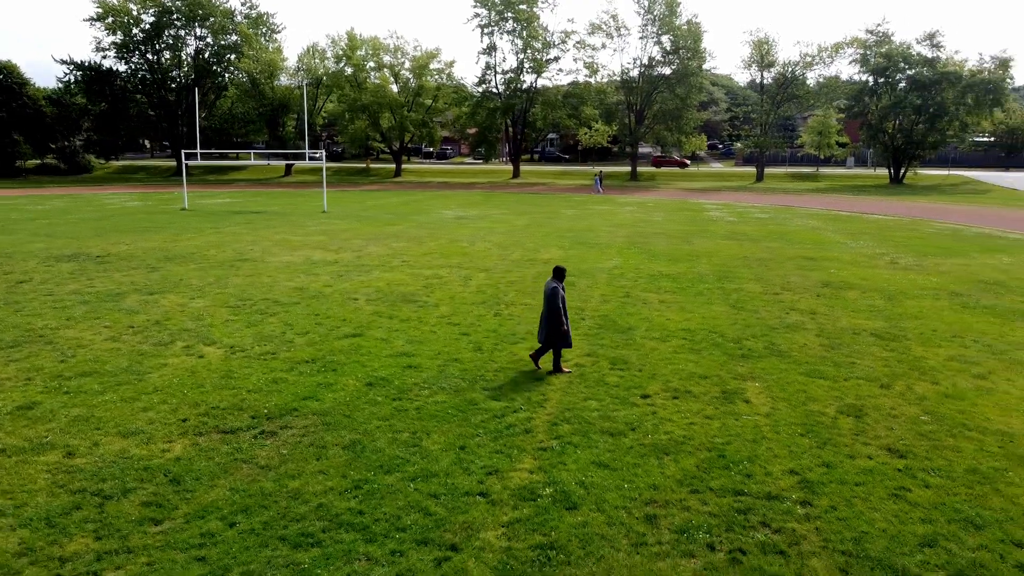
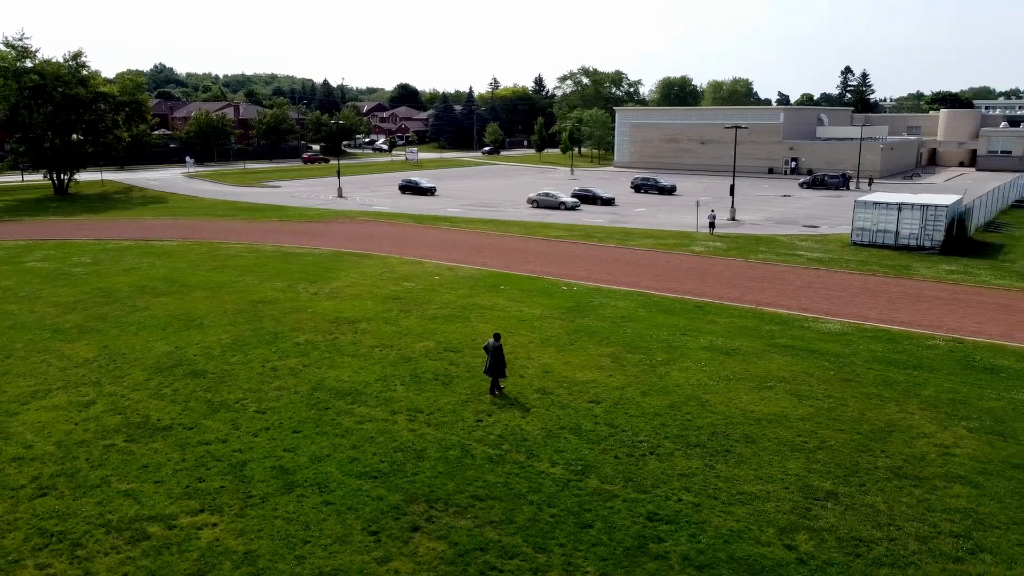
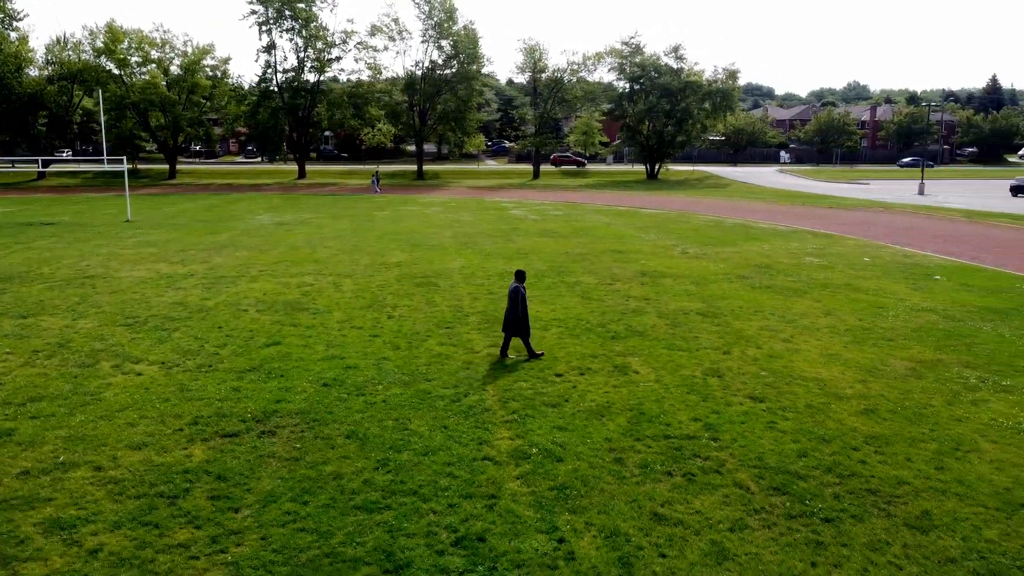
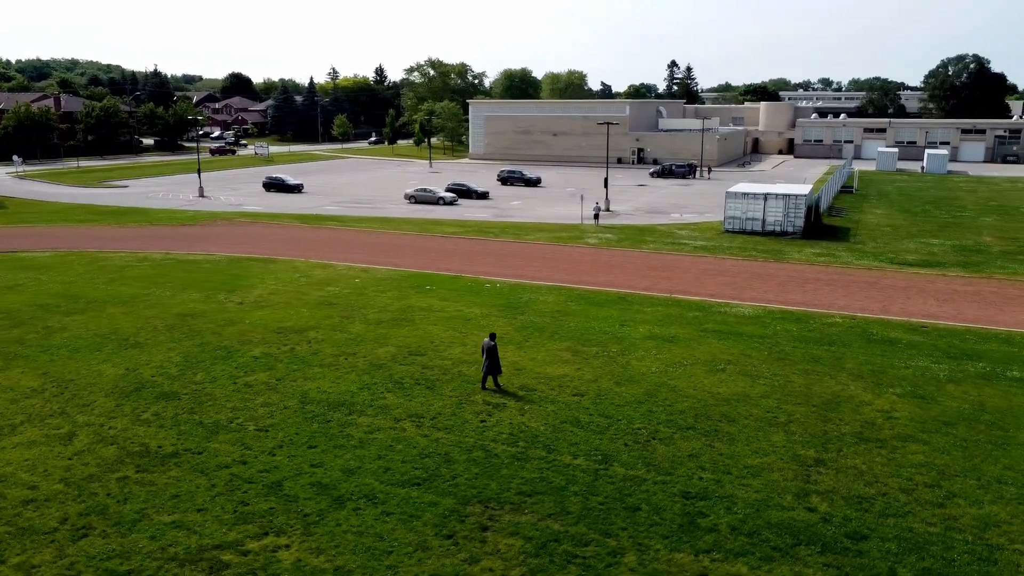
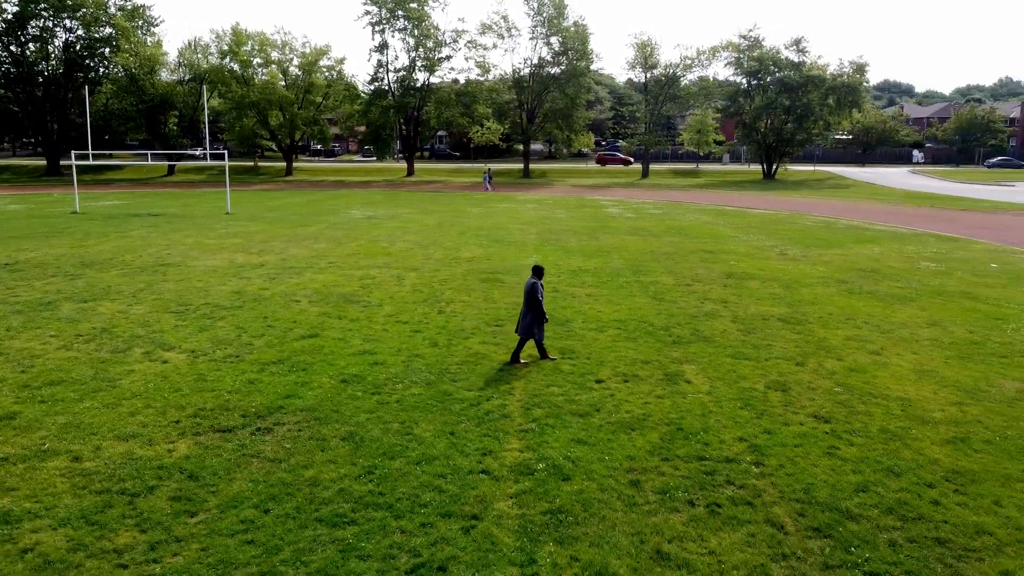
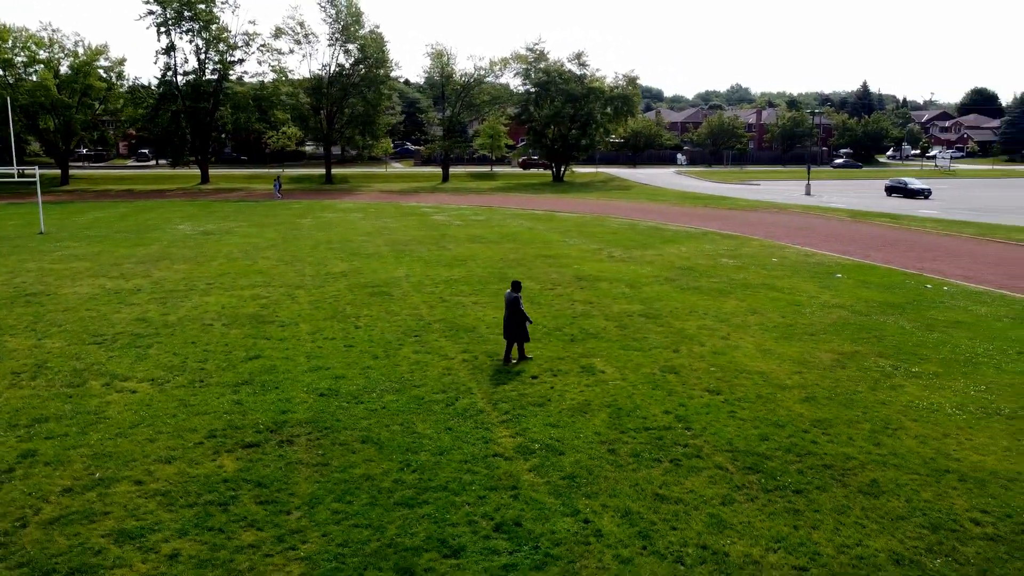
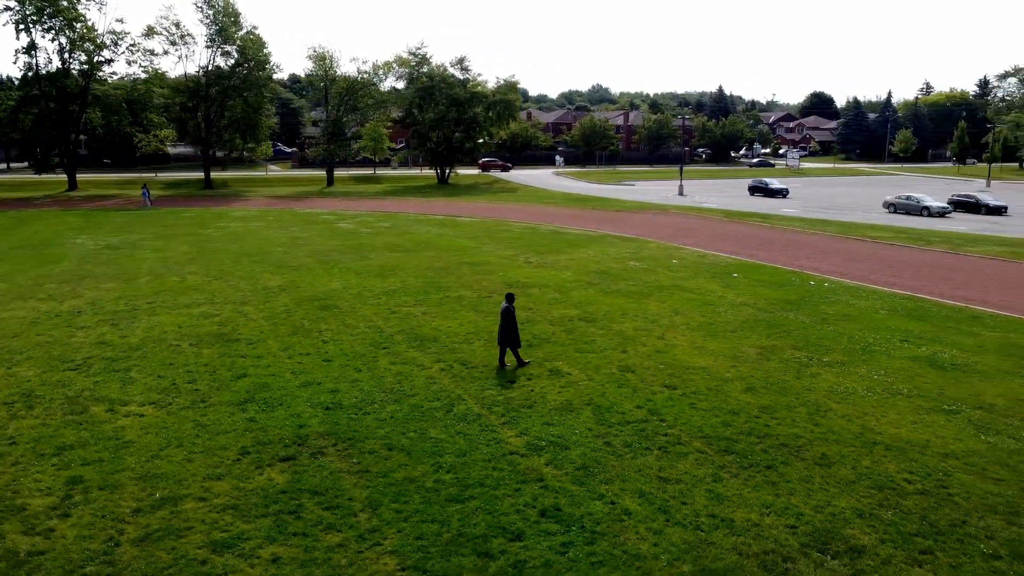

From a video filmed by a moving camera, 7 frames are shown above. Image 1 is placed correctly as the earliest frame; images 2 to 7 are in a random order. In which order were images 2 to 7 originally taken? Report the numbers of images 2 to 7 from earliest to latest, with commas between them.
5, 3, 6, 7, 2, 4
